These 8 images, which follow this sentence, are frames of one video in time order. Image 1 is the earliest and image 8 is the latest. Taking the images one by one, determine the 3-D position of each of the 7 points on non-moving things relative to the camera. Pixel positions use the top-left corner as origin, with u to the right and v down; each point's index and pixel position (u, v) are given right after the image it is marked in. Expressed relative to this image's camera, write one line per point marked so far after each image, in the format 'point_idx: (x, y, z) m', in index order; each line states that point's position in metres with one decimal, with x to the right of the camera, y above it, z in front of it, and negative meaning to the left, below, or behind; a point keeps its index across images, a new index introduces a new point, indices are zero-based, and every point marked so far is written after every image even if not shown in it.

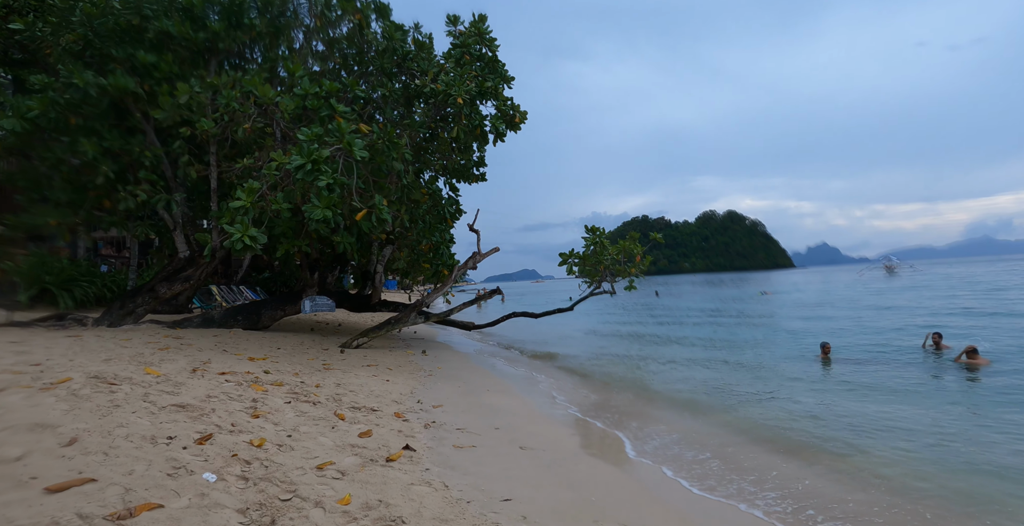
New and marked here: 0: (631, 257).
0: (+2.9, +0.1, +12.4) m
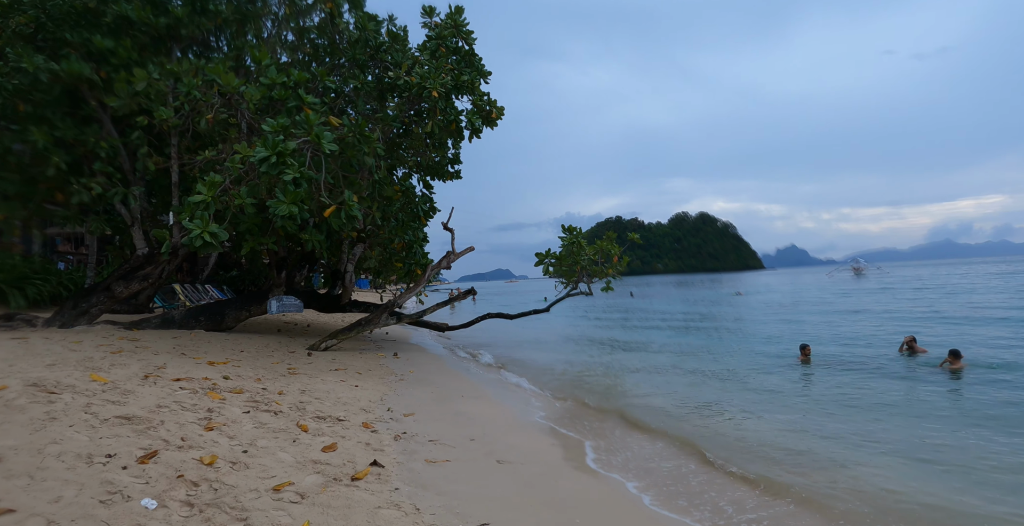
0: (+2.3, +0.1, +12.2) m
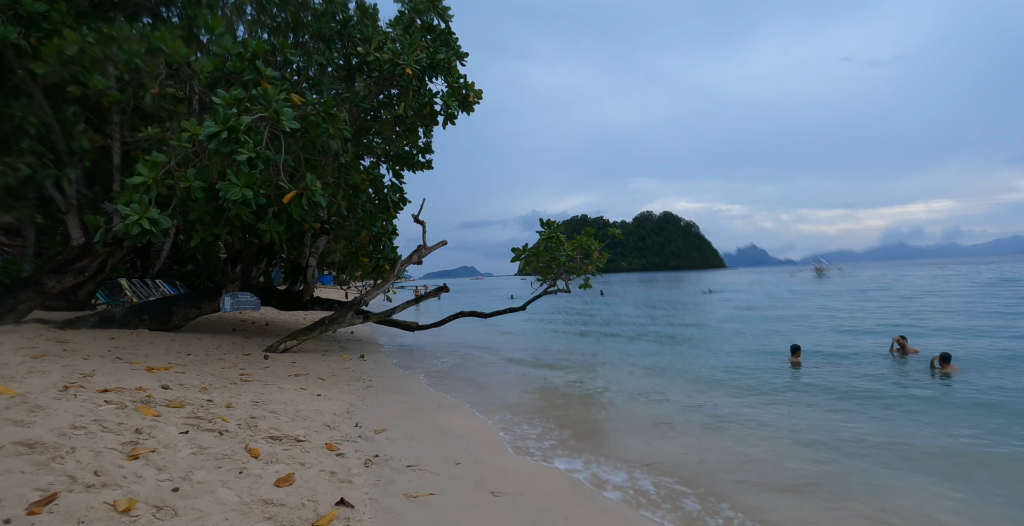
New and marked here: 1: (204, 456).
0: (+1.7, +0.2, +11.8) m
1: (-2.0, -1.3, +3.4) m
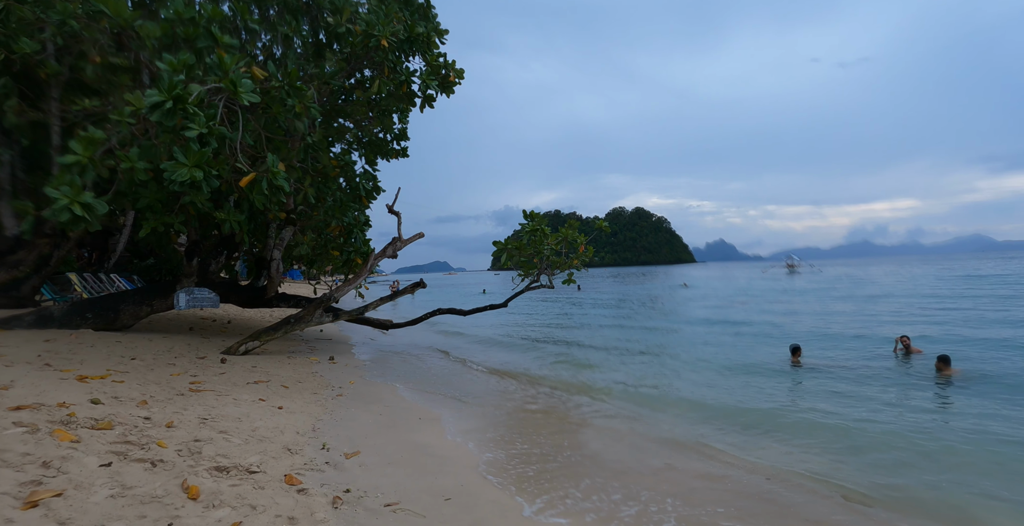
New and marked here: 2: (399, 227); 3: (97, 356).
0: (+1.3, +0.3, +11.2) m
1: (-2.0, -1.2, +2.7) m
2: (-2.1, +0.7, +9.3) m
3: (-5.5, -1.2, +6.8) m
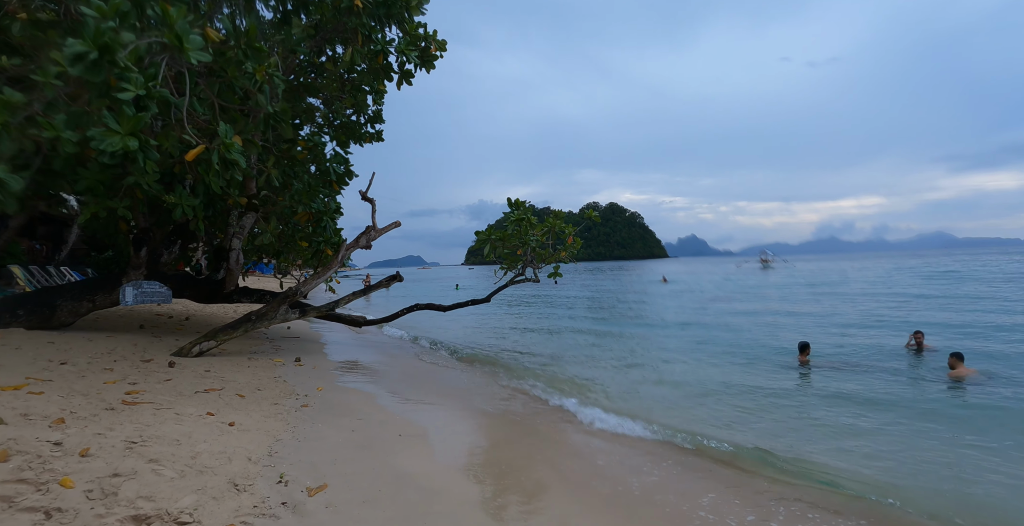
0: (+1.0, +0.5, +10.6) m
1: (-2.0, -1.2, +1.9) m
2: (-2.3, +0.8, +8.5) m
3: (-5.6, -1.1, +5.8) m
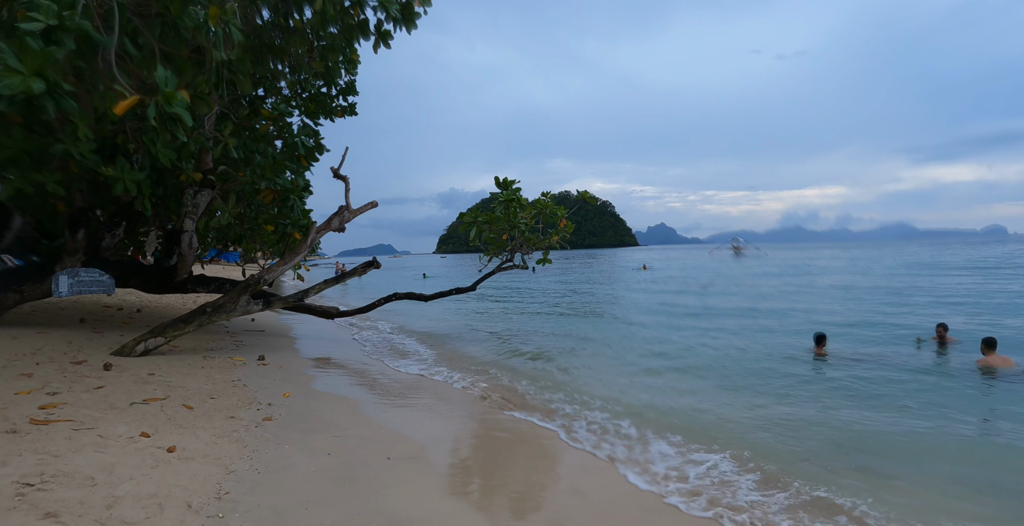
0: (+0.7, +0.8, +9.8) m
1: (-1.7, -1.1, +1.1) m
2: (-2.4, +1.0, +7.6) m
3: (-5.6, -0.9, +4.8) m
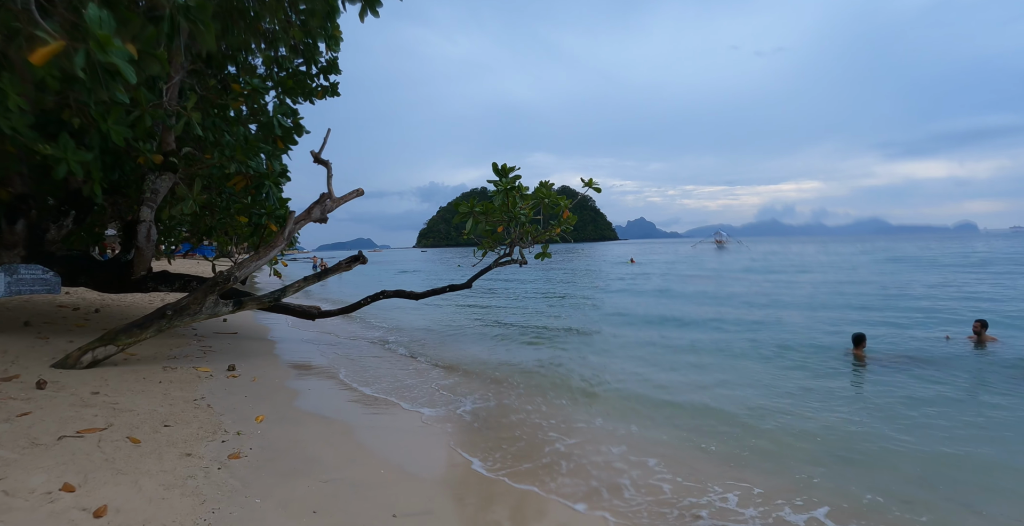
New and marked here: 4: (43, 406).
0: (+0.7, +0.9, +9.1) m
1: (-1.4, -1.1, +0.3) m
2: (-2.4, +1.1, +6.7) m
3: (-5.5, -0.9, +3.8) m
4: (-3.5, -1.1, +3.8) m
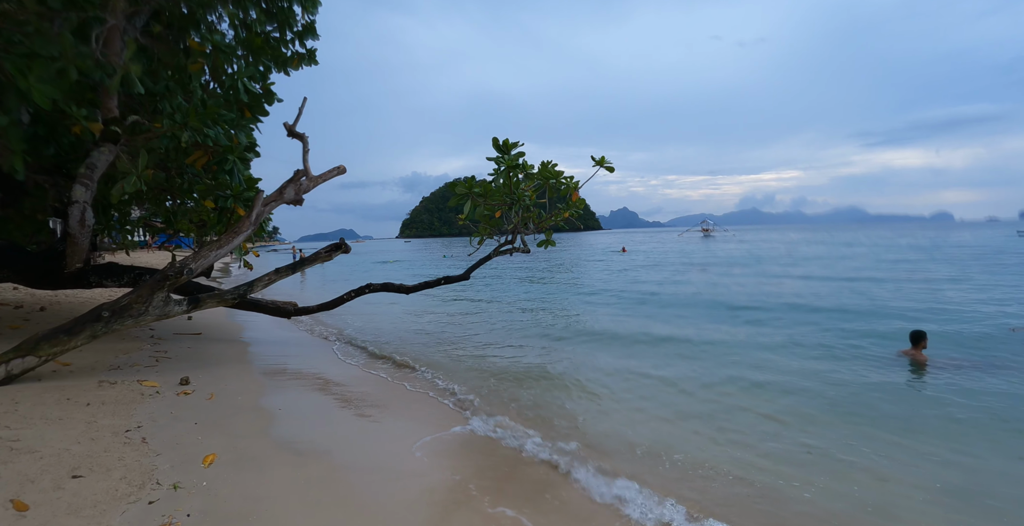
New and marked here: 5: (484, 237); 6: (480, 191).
0: (+0.7, +1.0, +8.2) m
1: (-1.1, -1.1, -0.7) m
2: (-2.3, +1.2, +5.7) m
3: (-5.3, -0.9, +2.8) m
4: (-3.3, -1.0, +2.8) m
5: (-0.4, +0.4, +8.4) m
6: (-0.5, +1.0, +7.4) m
